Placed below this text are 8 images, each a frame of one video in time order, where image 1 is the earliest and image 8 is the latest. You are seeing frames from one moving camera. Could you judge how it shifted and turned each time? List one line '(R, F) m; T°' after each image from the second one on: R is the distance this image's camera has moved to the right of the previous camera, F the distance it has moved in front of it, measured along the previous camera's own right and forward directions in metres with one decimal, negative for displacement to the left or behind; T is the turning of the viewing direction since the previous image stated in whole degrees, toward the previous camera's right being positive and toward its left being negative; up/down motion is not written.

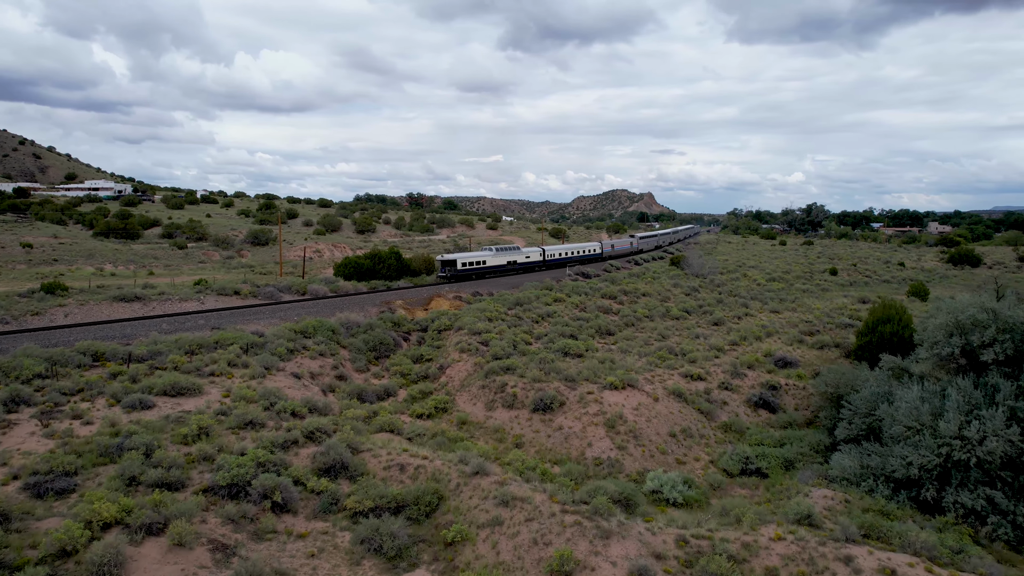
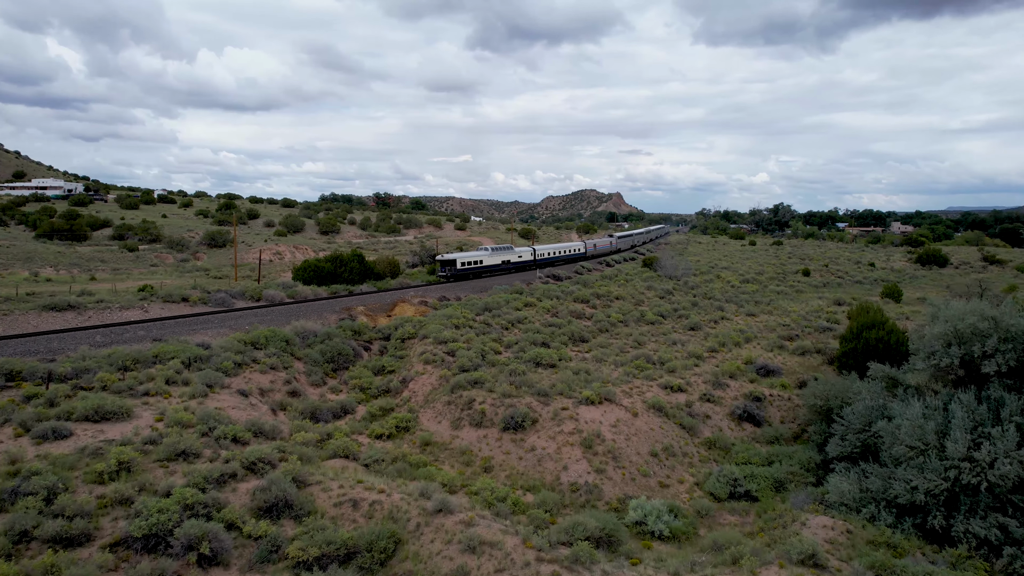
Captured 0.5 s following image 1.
(0.0, +1.2) m; +3°
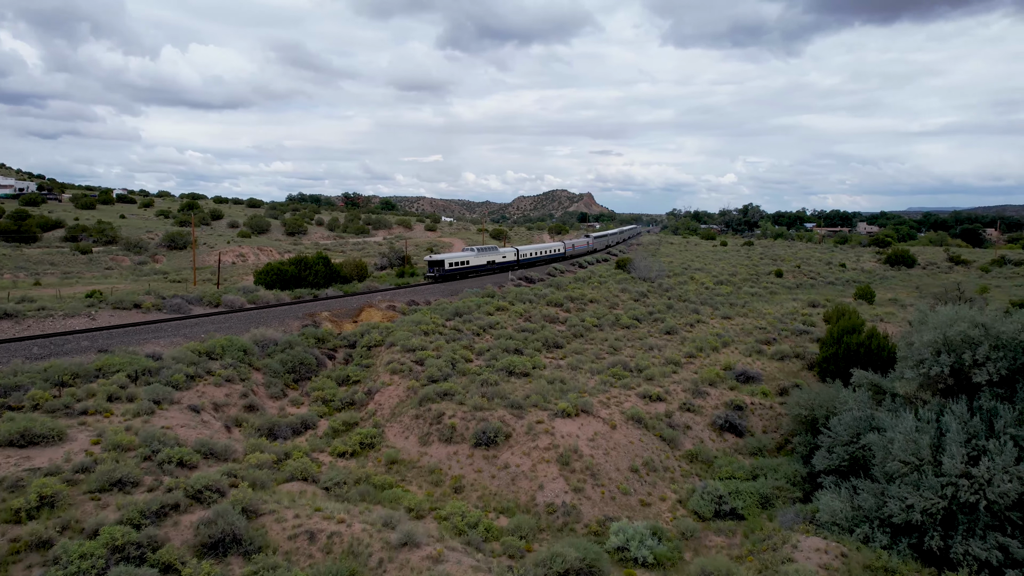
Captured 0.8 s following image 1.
(0.0, +0.8) m; +2°
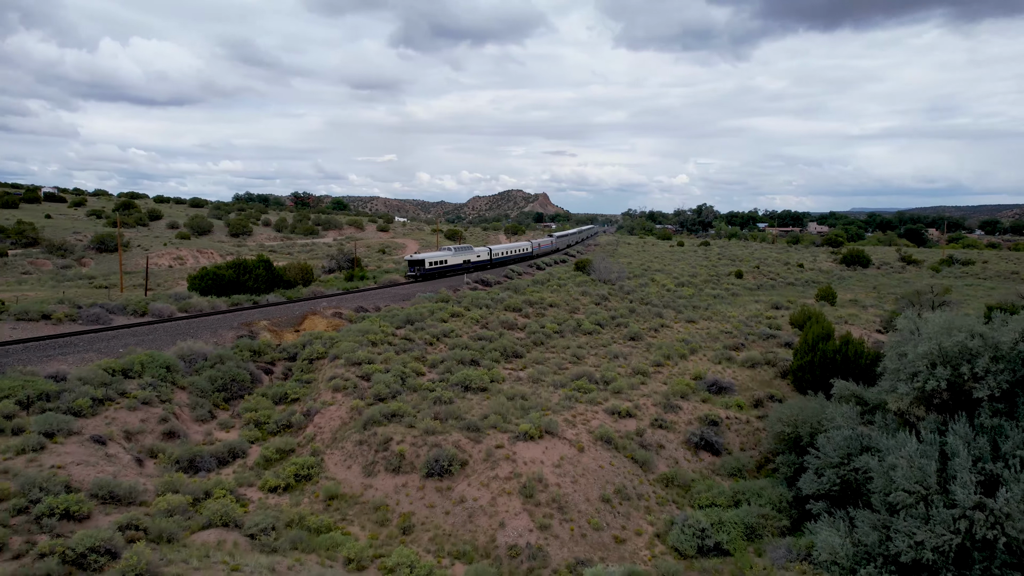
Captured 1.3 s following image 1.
(0.0, +1.5) m; +4°
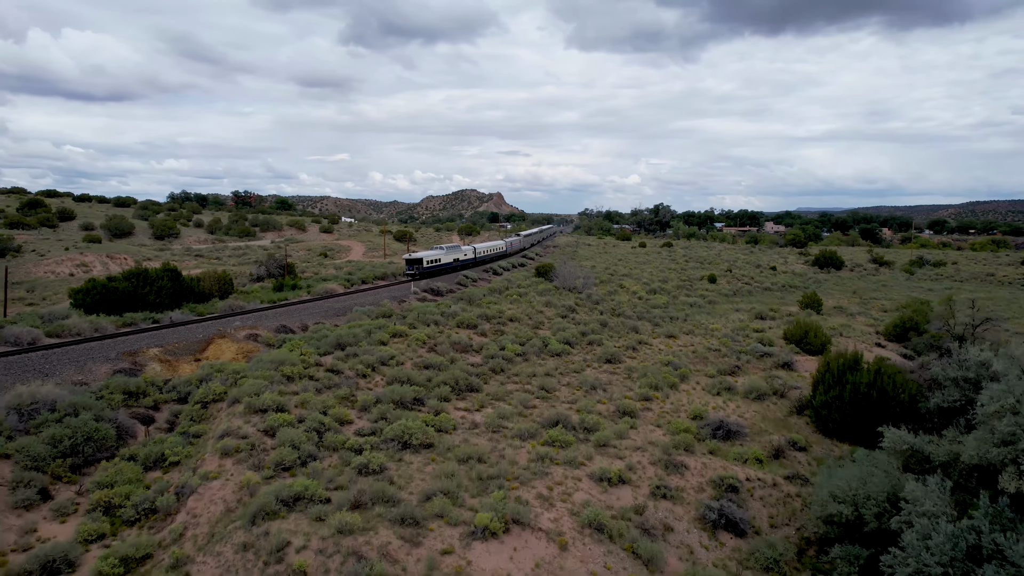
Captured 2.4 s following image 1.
(0.0, +3.7) m; +4°
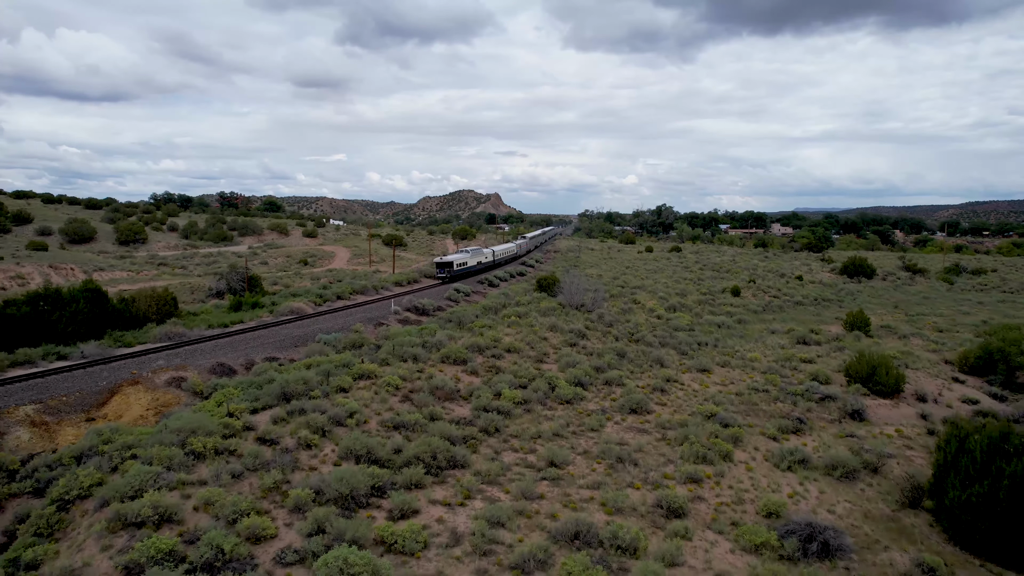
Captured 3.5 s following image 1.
(0.0, +4.2) m; 0°
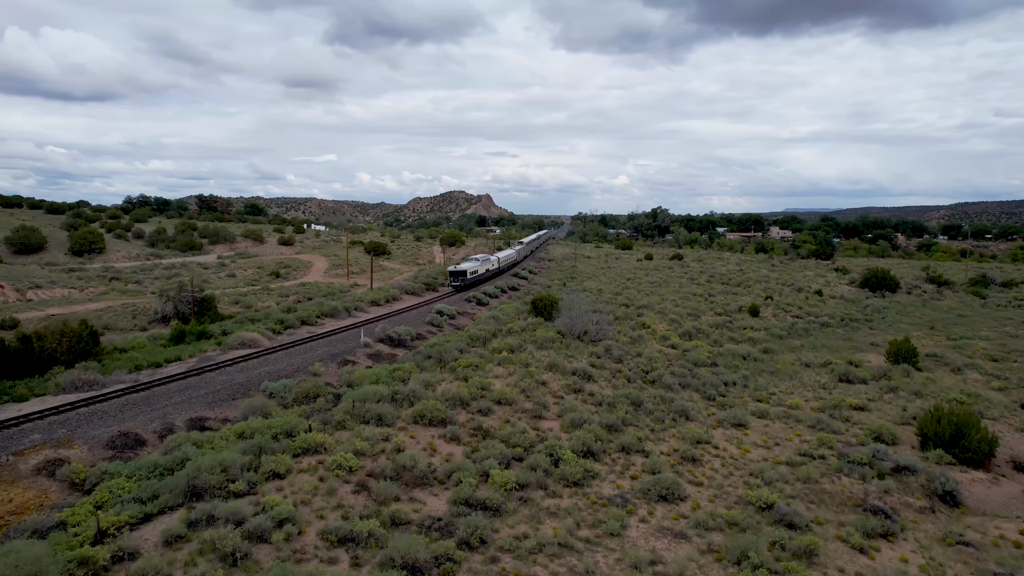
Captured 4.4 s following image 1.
(0.0, +3.7) m; +1°
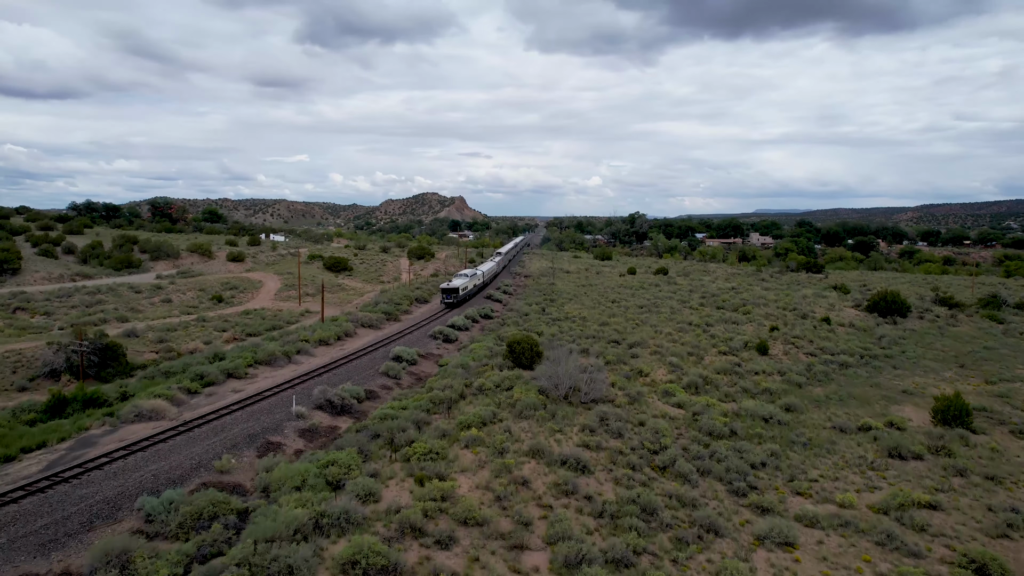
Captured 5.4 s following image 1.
(+0.1, +4.2) m; +2°
